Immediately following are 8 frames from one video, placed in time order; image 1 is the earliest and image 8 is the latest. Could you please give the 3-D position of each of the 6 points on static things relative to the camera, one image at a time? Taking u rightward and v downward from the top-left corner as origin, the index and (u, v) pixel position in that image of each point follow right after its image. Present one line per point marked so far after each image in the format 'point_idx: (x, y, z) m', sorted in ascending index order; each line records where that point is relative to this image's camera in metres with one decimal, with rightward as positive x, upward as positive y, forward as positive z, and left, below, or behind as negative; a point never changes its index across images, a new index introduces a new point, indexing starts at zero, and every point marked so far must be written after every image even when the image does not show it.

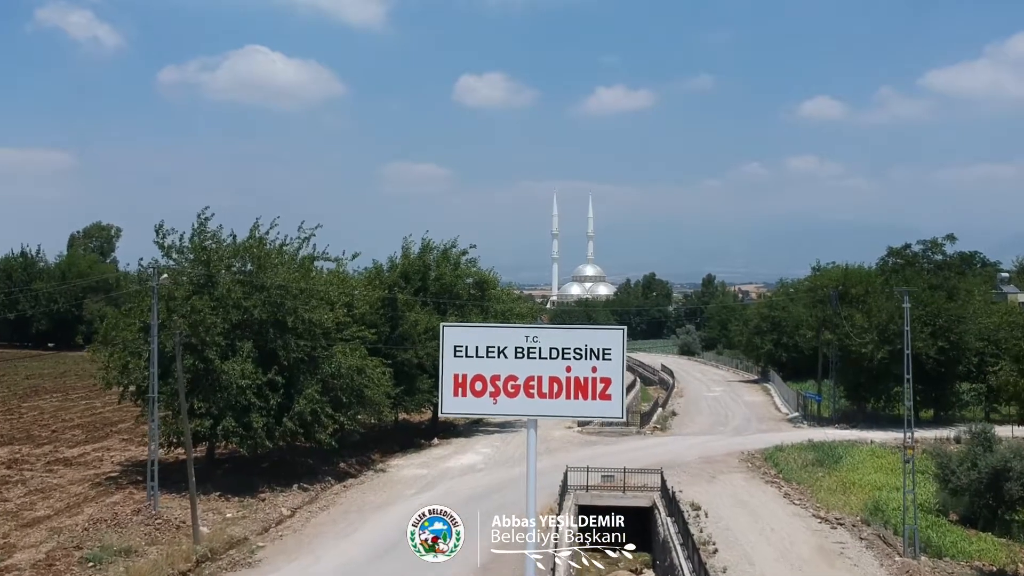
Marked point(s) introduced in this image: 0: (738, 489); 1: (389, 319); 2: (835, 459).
0: (+3.7, -3.4, +16.3) m
1: (-2.5, -0.6, +19.8) m
2: (+6.5, -3.4, +19.5) m
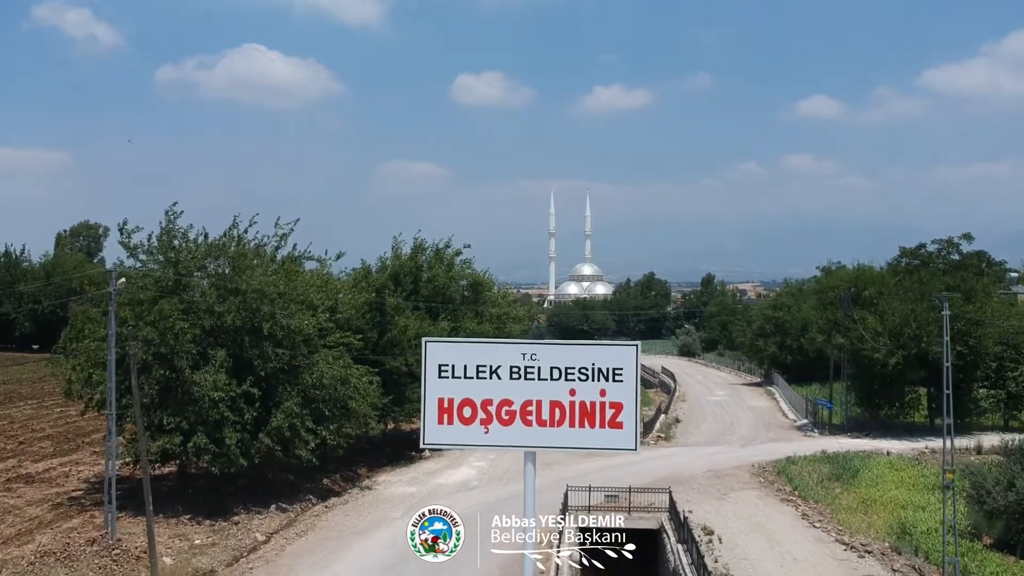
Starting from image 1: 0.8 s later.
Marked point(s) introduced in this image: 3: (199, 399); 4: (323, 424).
0: (+3.7, -3.4, +15.1) m
1: (-2.6, -0.7, +18.6) m
2: (+6.4, -3.5, +18.4) m
3: (-4.3, -1.5, +13.5) m
4: (-3.0, -2.2, +15.6) m
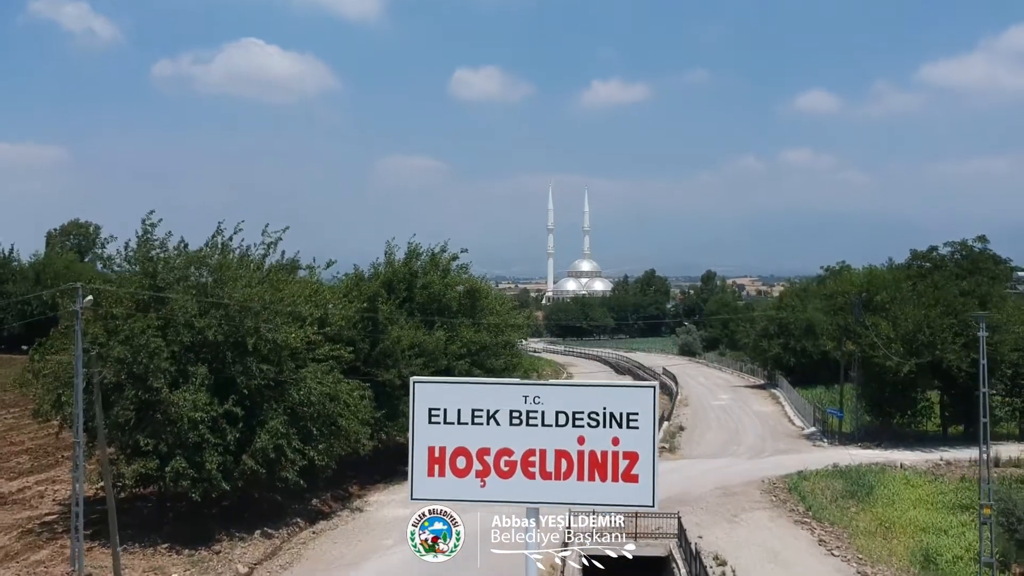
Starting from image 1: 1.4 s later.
0: (+3.7, -3.6, +14.2) m
1: (-2.6, -0.8, +17.7) m
2: (+6.4, -3.6, +17.5) m
3: (-4.4, -1.7, +12.7) m
4: (-3.0, -2.3, +14.7) m
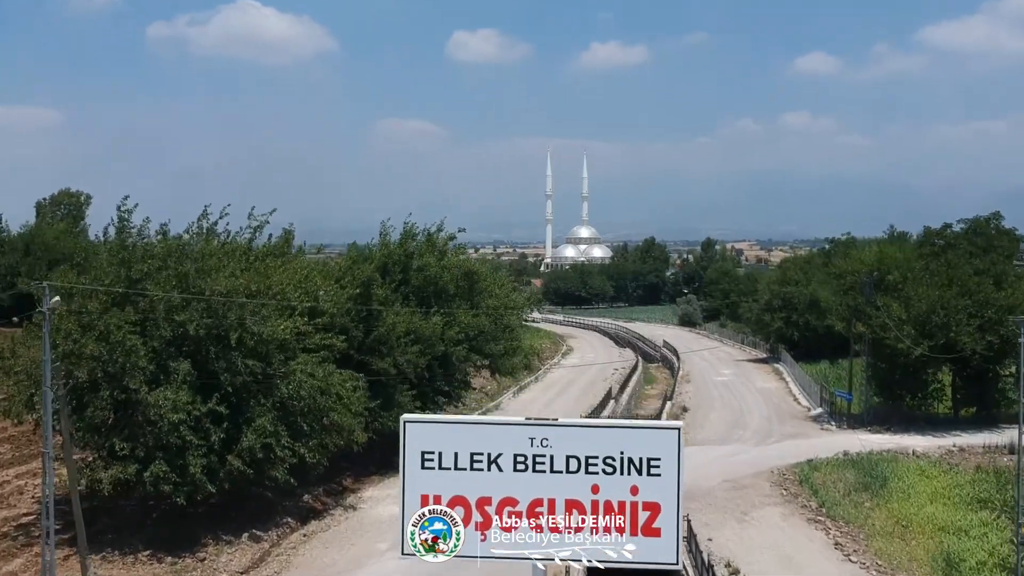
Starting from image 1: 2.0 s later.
0: (+3.7, -3.4, +13.6) m
1: (-2.6, -0.6, +16.9) m
2: (+6.4, -3.4, +16.9) m
3: (-4.3, -1.6, +11.9) m
4: (-3.0, -2.2, +14.0) m
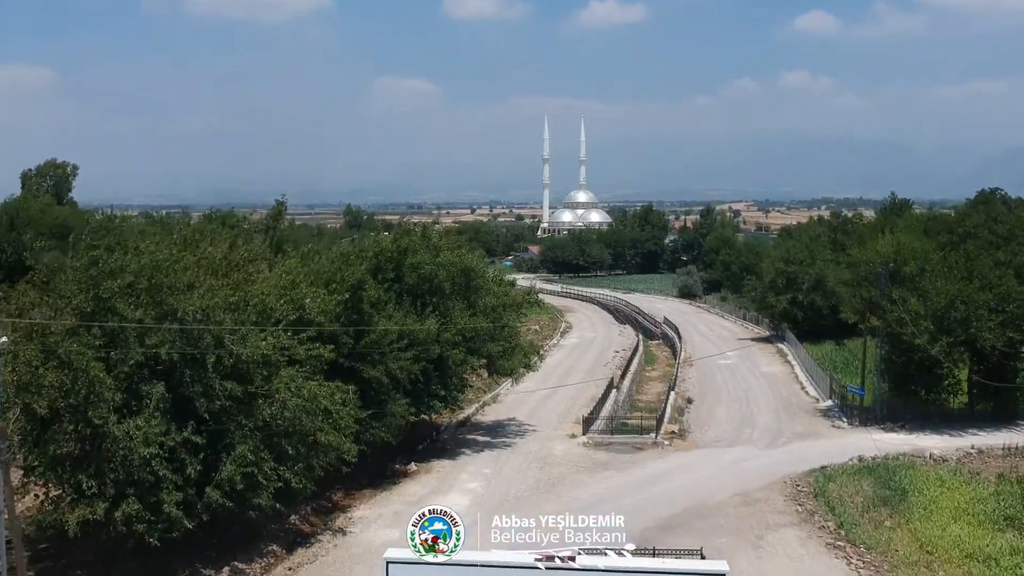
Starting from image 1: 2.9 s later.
0: (+3.7, -3.6, +12.7) m
1: (-2.6, -0.6, +15.9) m
2: (+6.4, -3.4, +16.0) m
3: (-4.3, -1.9, +10.9) m
4: (-3.0, -2.3, +13.1) m
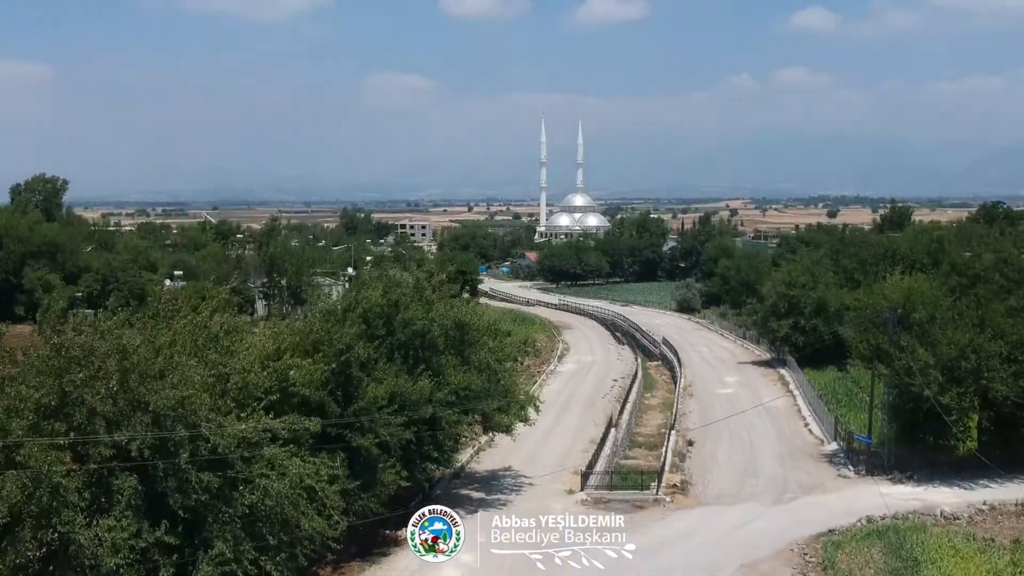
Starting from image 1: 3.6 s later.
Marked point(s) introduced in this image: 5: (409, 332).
0: (+3.6, -4.6, +12.0) m
1: (-2.7, -1.6, +15.2) m
2: (+6.3, -4.4, +15.3) m
3: (-4.4, -2.9, +10.2) m
4: (-3.1, -3.3, +12.4) m
5: (-1.8, -0.8, +16.8) m
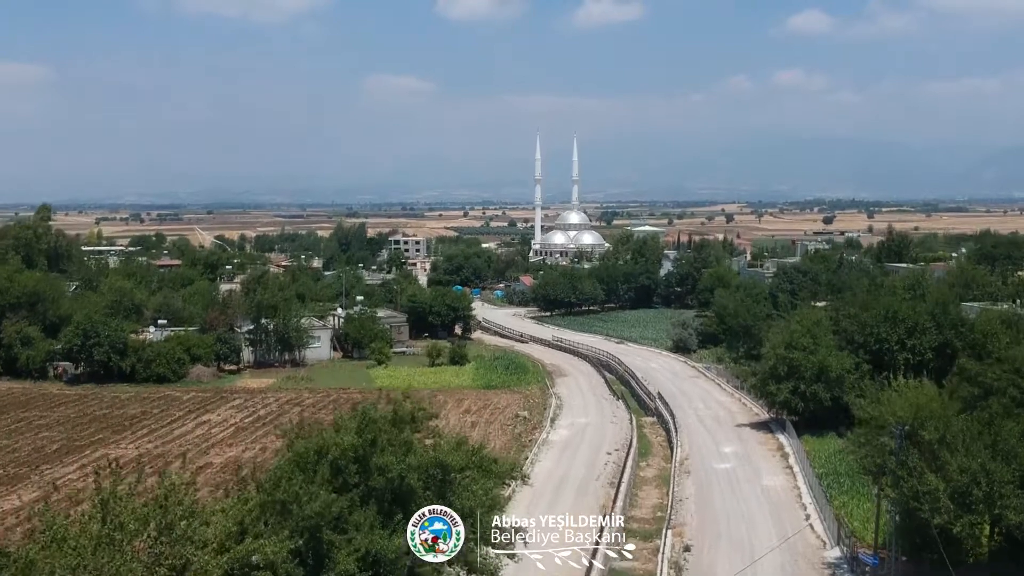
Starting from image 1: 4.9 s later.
0: (+3.4, -7.0, +10.9) m
1: (-2.9, -3.9, +14.1) m
2: (+6.0, -6.7, +14.3) m
3: (-4.6, -5.2, +9.1) m
4: (-3.3, -5.6, +11.2) m
5: (-2.0, -3.1, +15.7) m
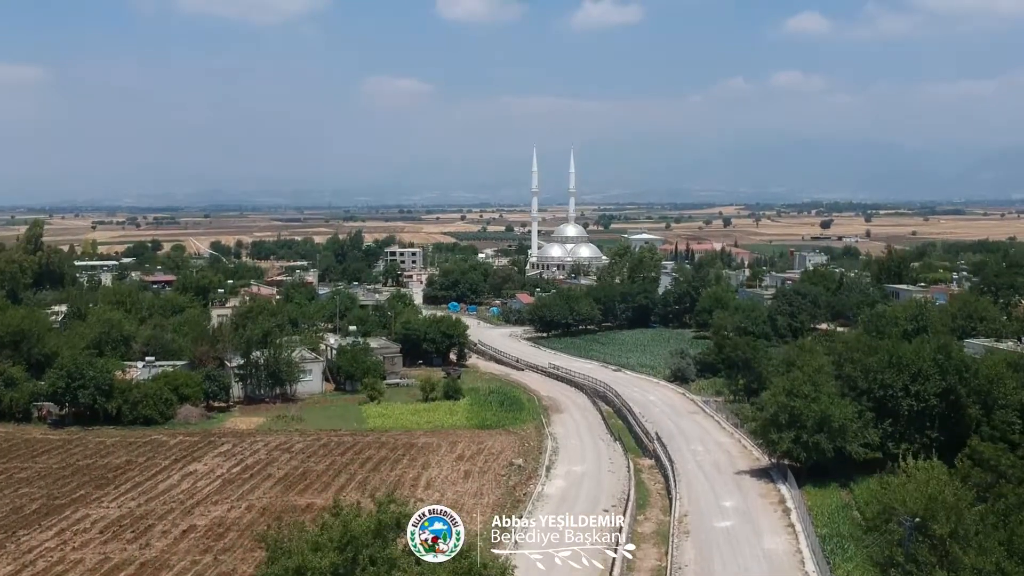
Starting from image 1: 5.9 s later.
0: (+3.2, -8.6, +10.0) m
1: (-3.1, -5.6, +13.2) m
2: (+5.9, -8.4, +13.3) m
3: (-4.8, -6.8, +8.2) m
4: (-3.5, -7.3, +10.3) m
5: (-2.2, -4.8, +14.8) m
